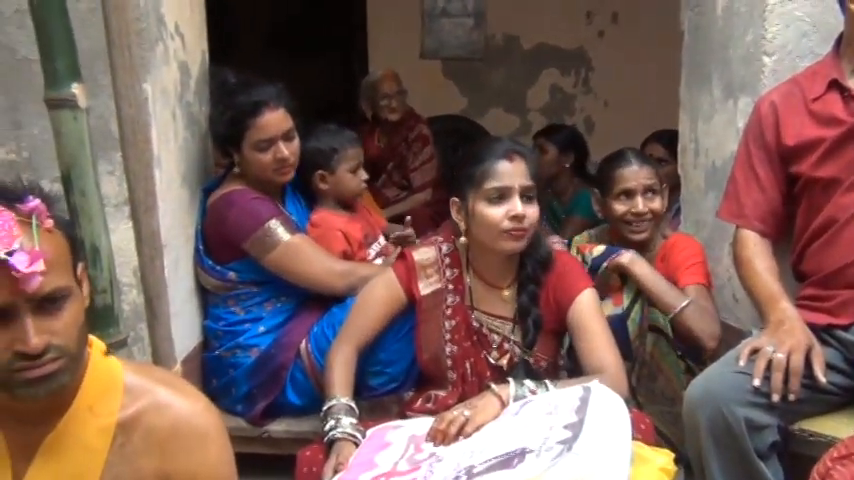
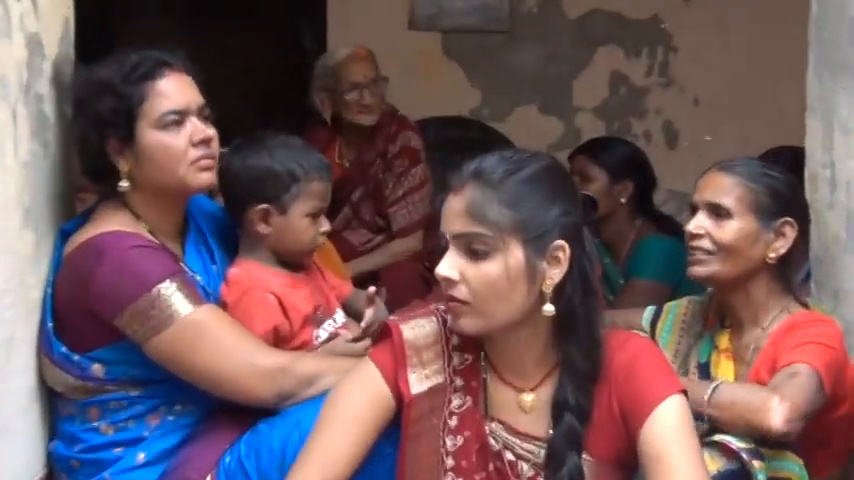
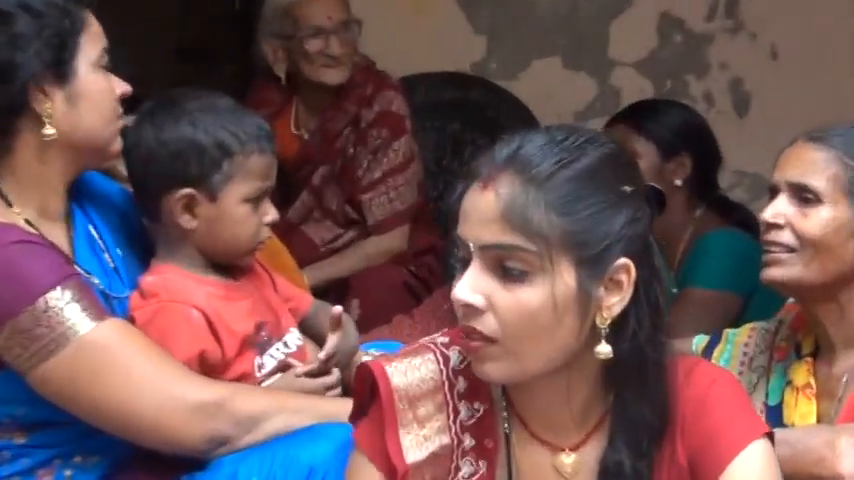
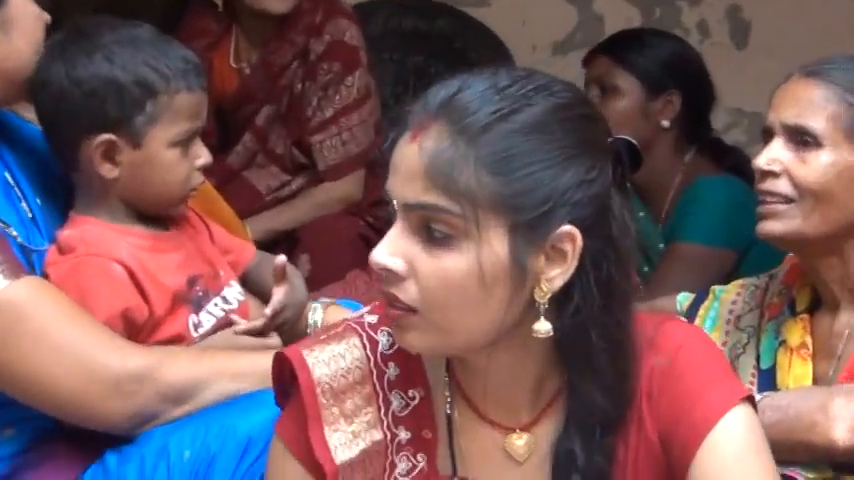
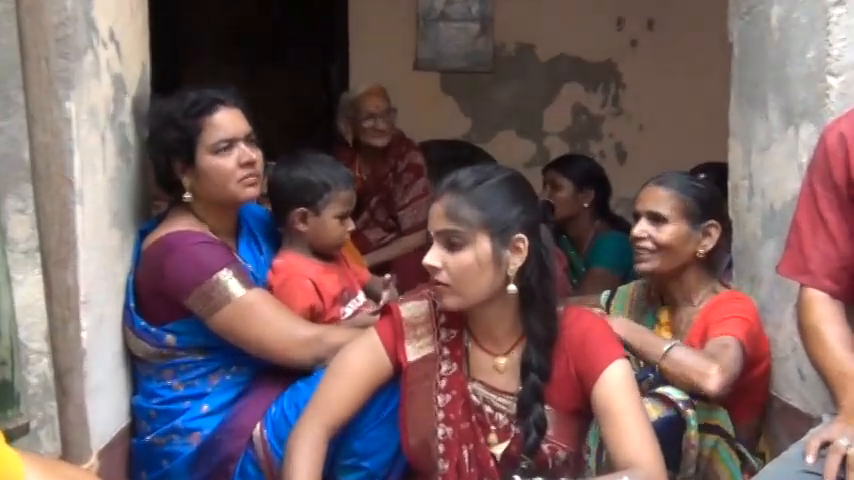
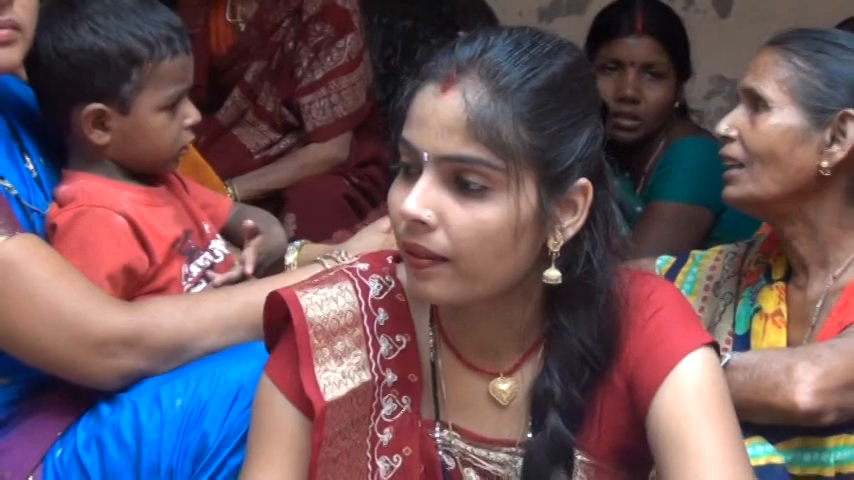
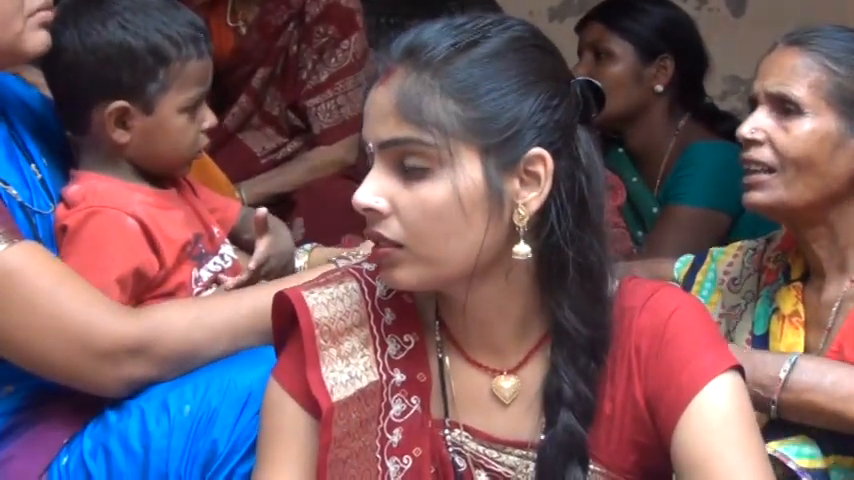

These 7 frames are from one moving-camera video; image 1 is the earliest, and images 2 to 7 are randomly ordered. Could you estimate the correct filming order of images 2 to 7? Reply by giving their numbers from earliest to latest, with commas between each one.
5, 2, 3, 4, 7, 6
